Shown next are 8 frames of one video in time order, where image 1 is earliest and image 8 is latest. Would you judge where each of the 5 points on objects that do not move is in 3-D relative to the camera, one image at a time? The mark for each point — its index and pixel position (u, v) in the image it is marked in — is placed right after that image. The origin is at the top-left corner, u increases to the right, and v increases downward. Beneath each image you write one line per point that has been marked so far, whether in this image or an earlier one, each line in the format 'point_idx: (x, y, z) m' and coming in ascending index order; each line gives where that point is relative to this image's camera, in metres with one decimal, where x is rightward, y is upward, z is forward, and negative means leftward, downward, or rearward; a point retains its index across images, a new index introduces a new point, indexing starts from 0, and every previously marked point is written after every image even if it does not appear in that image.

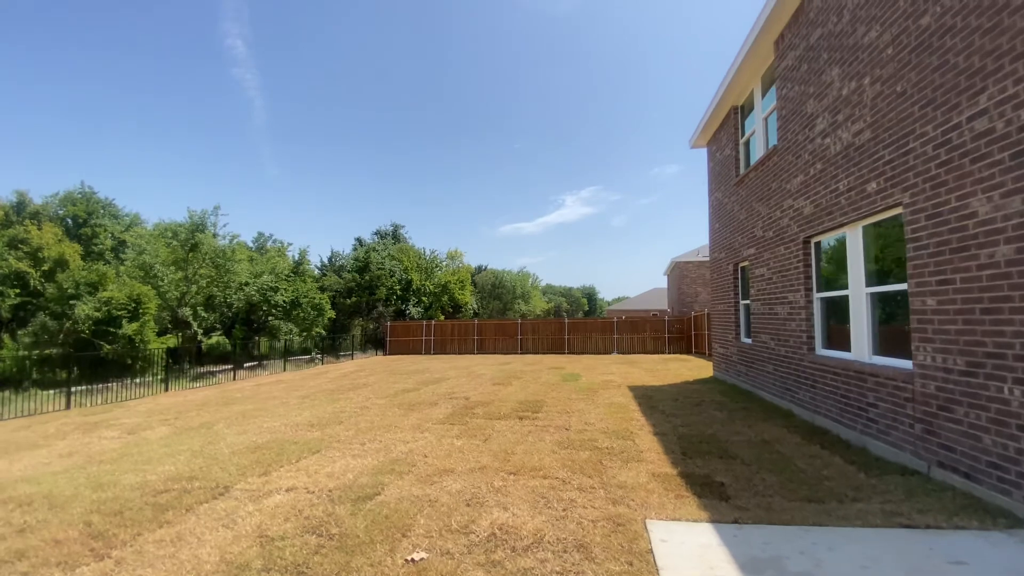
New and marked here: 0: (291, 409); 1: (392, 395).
0: (-4.5, -2.4, +9.6) m
1: (-2.8, -2.5, +11.1) m
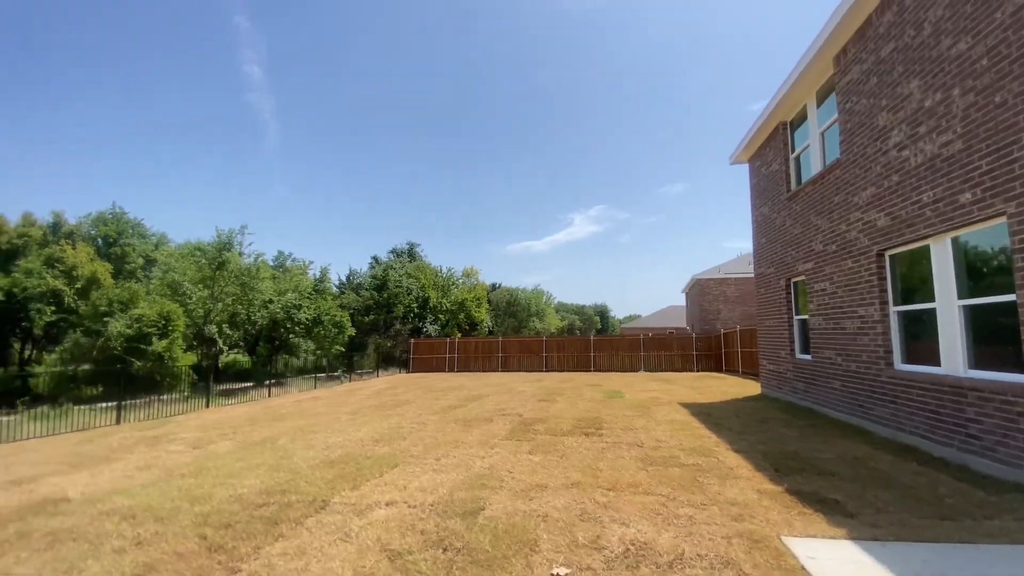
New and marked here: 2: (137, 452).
0: (-3.3, -2.7, +9.6) m
1: (-1.6, -2.9, +11.1) m
2: (-6.2, -2.7, +7.9) m
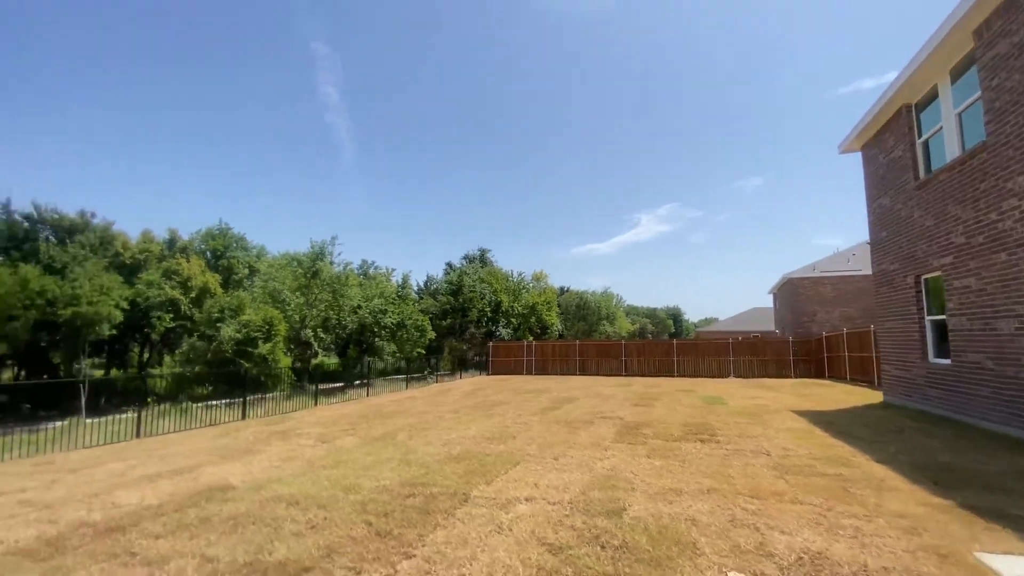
0: (-1.2, -2.8, +10.0) m
1: (+0.6, -2.9, +11.2) m
2: (-4.3, -2.8, +8.7) m
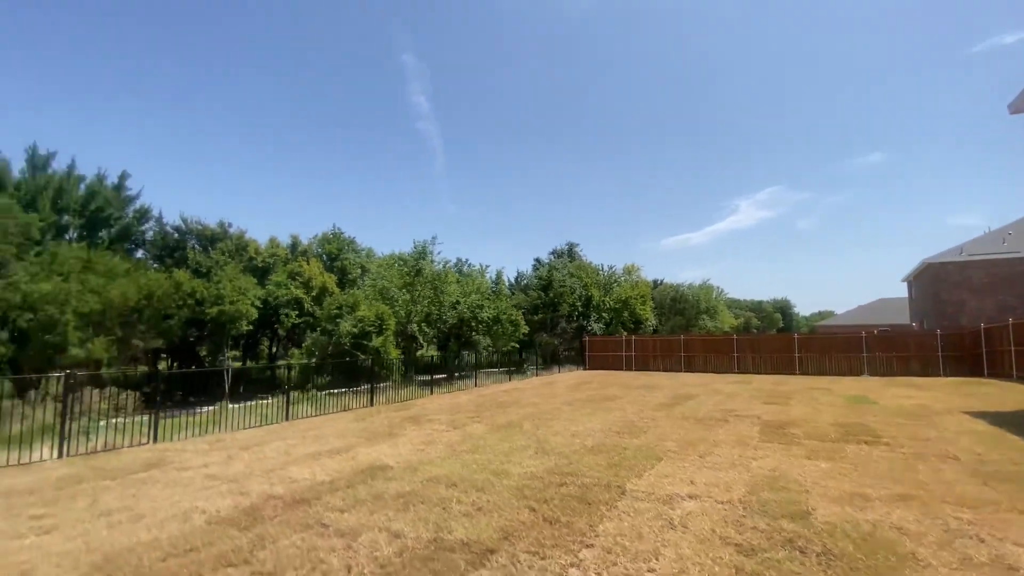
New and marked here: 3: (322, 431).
0: (+1.3, -2.6, +9.9) m
1: (+3.3, -2.7, +10.7) m
2: (-2.0, -2.7, +9.1) m
3: (-3.8, -2.8, +9.5) m
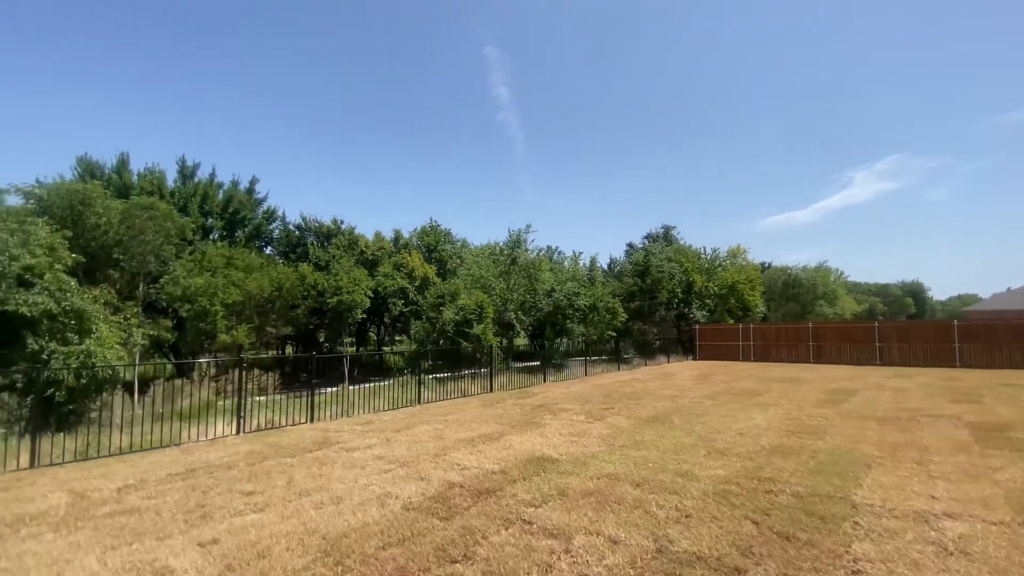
0: (+4.0, -2.3, +9.1) m
1: (+6.2, -2.3, +9.5) m
2: (+0.7, -2.5, +8.9) m
3: (-1.0, -2.6, +9.6) m
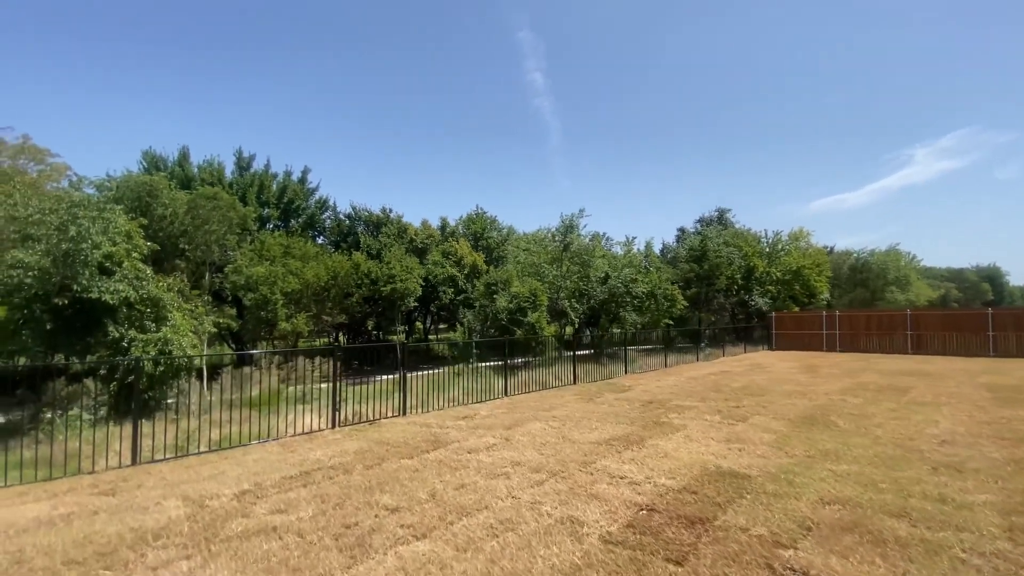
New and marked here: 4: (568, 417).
0: (+6.0, -2.0, +7.7) m
1: (+8.2, -1.9, +8.0) m
2: (+2.7, -2.1, +7.8) m
3: (+1.0, -2.3, +8.6) m
4: (+1.0, -2.2, +8.2) m
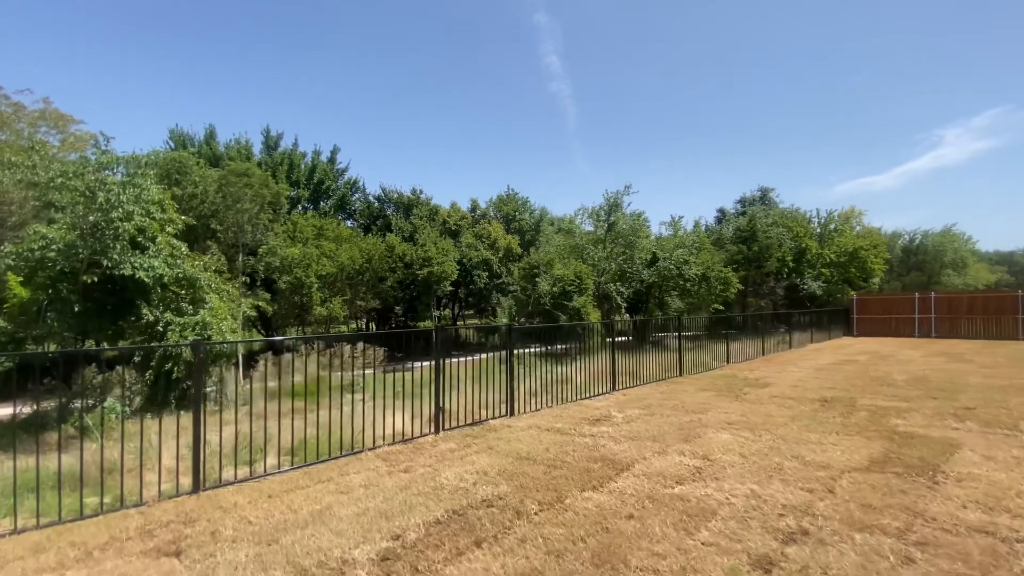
0: (+8.0, -1.5, +5.6) m
1: (+10.3, -1.4, +5.8) m
2: (+4.7, -1.7, +5.8) m
3: (+3.1, -1.8, +6.6) m
4: (+3.0, -1.7, +6.2) m
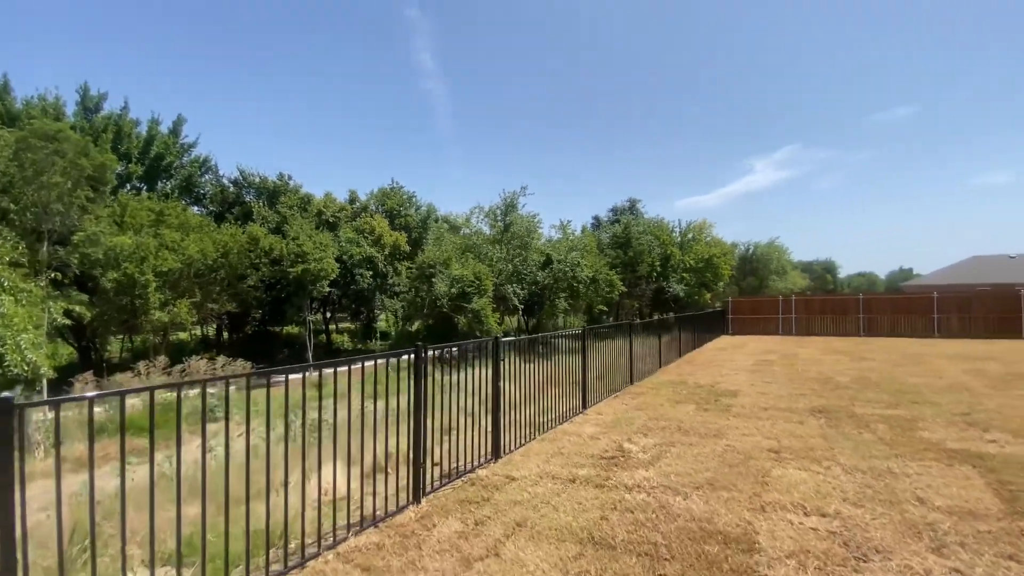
0: (+8.0, -1.5, +6.0) m
1: (+10.1, -1.5, +6.8) m
2: (+4.8, -1.7, +5.4) m
3: (+3.0, -1.8, +5.7) m
4: (+3.0, -1.8, +5.3) m
